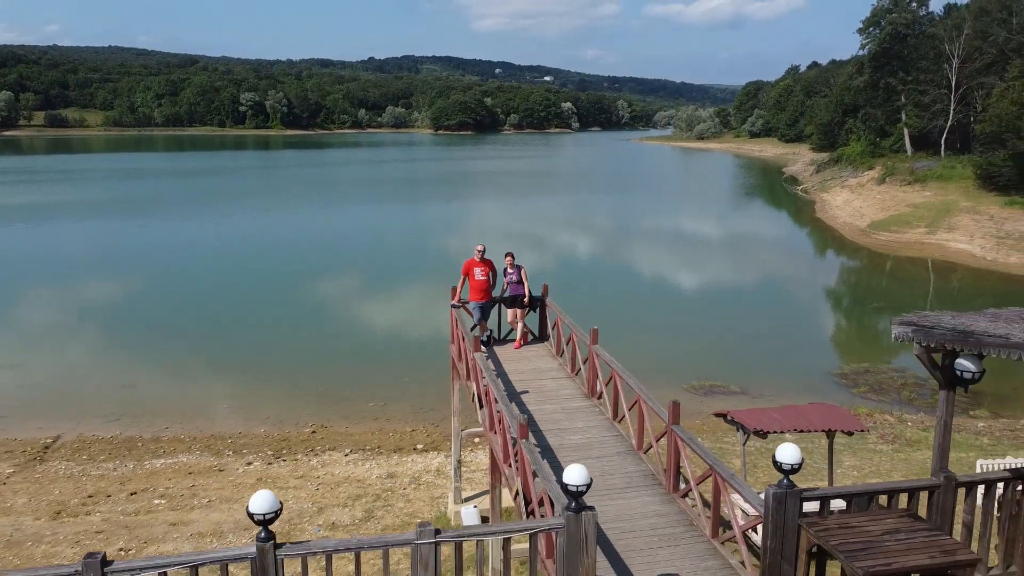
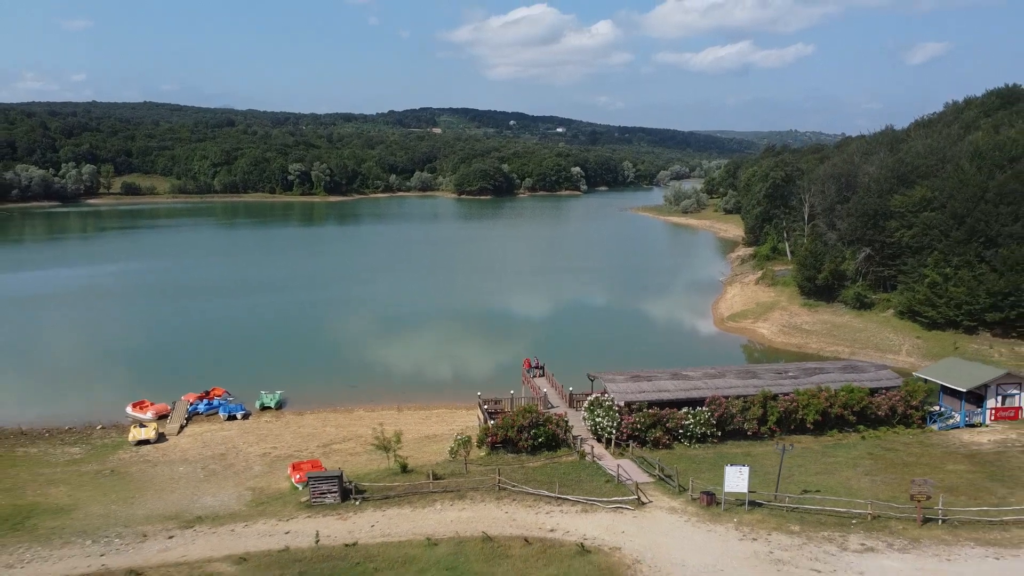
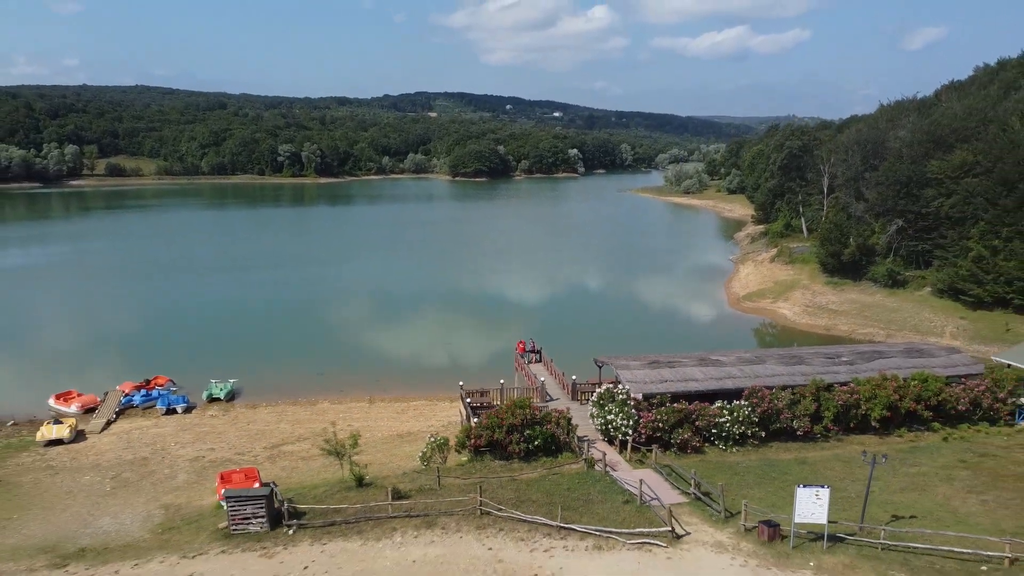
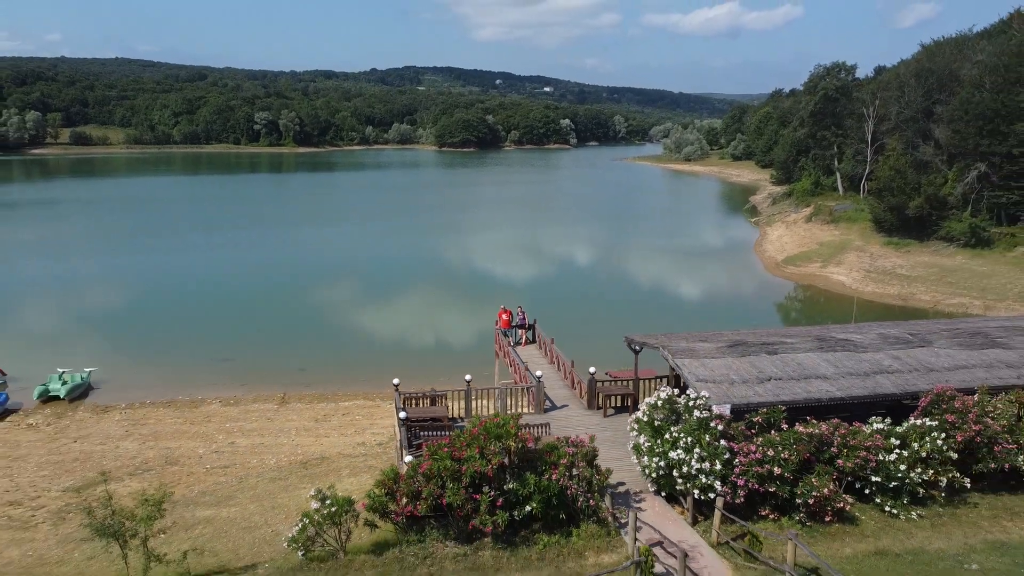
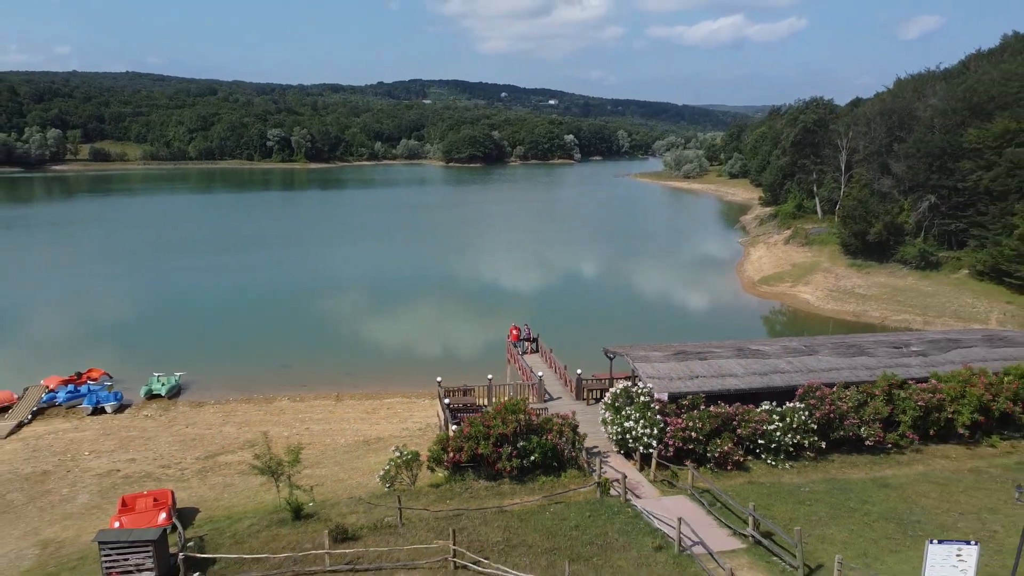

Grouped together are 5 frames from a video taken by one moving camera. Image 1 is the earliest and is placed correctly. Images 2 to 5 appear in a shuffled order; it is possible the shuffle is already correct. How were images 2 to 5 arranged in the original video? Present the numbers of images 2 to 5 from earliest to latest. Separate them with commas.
4, 5, 3, 2
